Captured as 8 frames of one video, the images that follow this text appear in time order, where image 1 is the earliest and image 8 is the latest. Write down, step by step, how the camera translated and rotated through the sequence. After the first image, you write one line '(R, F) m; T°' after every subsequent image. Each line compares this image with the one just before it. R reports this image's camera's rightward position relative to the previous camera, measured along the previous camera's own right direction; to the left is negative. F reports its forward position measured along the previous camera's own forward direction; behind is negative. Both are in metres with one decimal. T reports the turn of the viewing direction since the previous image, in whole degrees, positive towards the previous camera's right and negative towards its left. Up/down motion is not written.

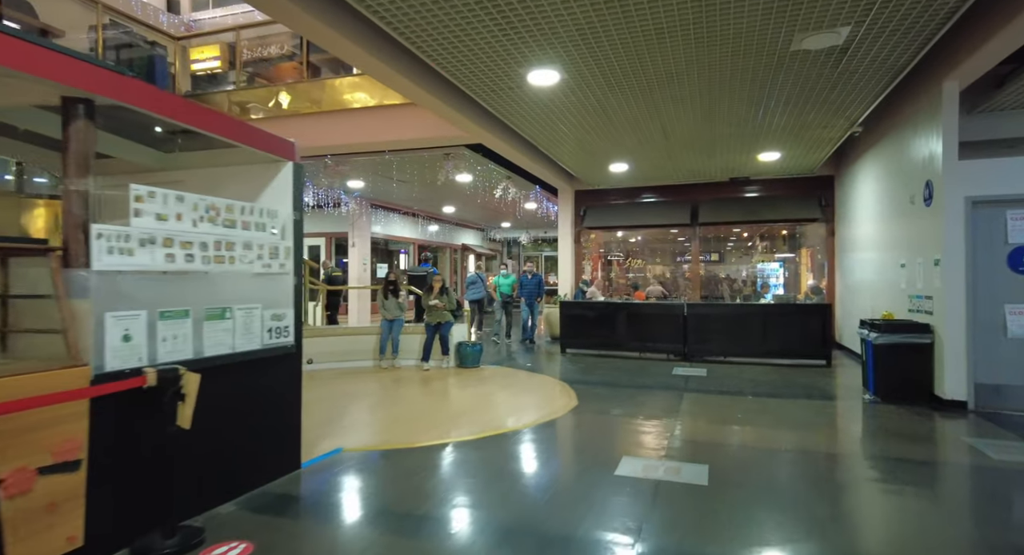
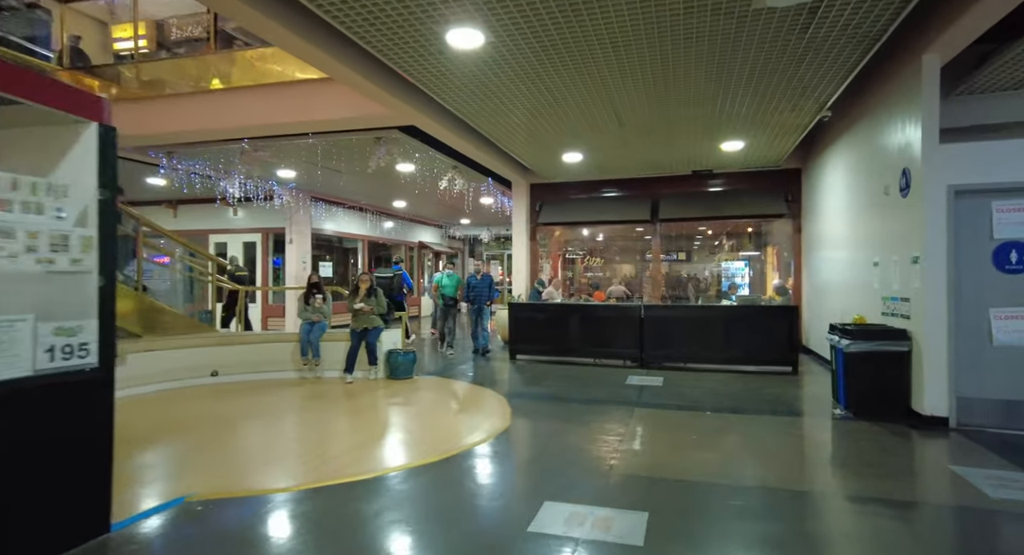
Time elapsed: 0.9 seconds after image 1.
(+0.5, +0.7) m; +3°
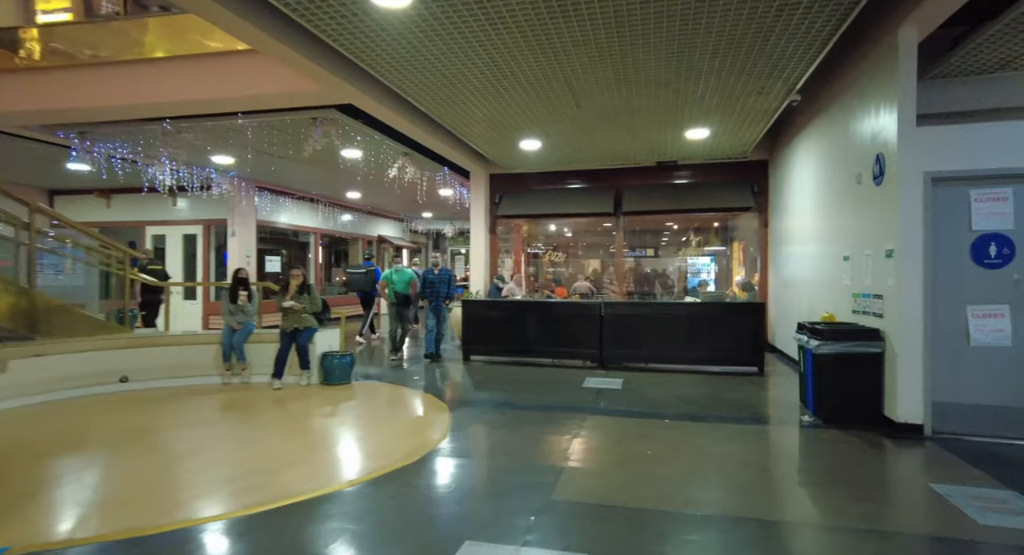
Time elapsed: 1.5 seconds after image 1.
(+0.3, +0.5) m; +3°
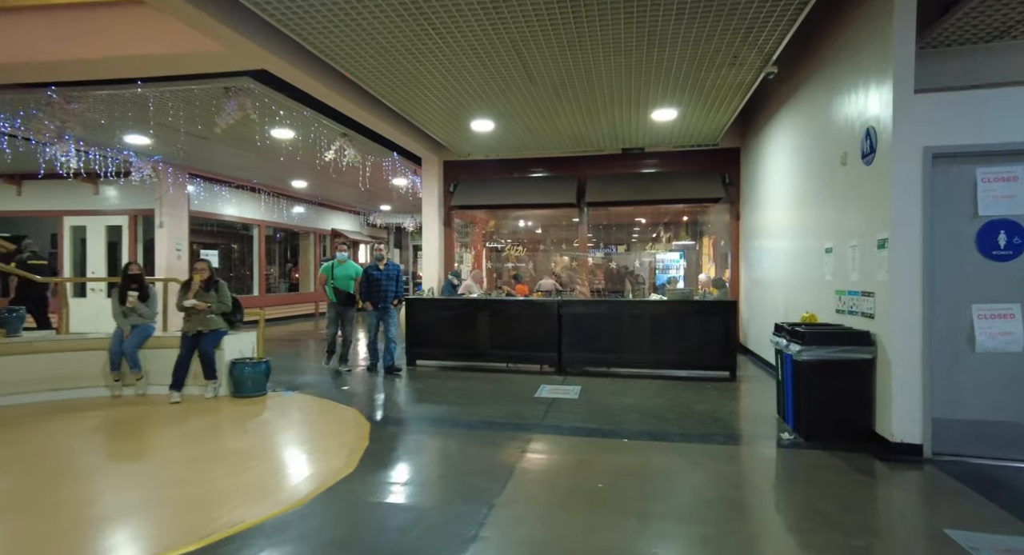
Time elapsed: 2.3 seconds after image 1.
(+0.3, +0.7) m; +3°
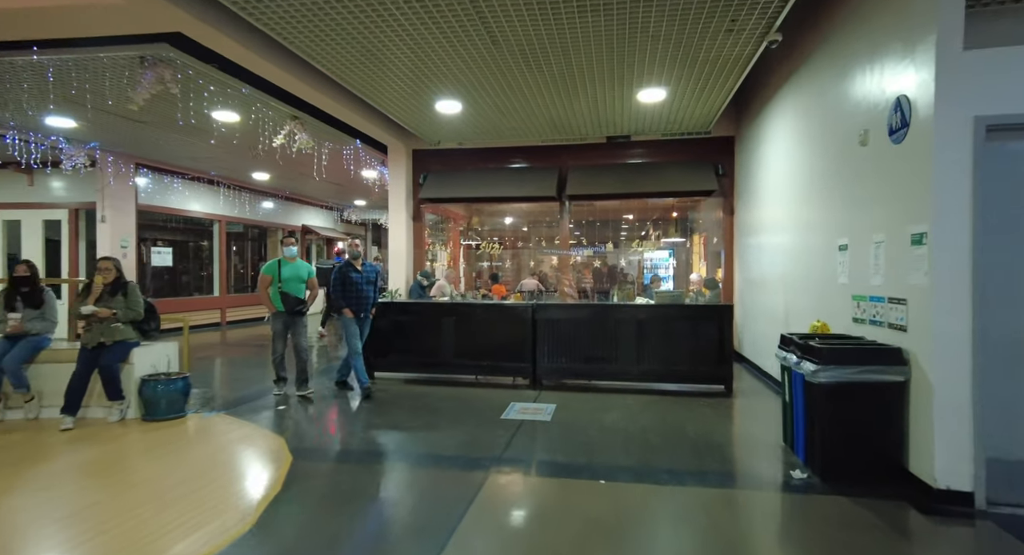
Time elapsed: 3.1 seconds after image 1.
(+0.2, +0.7) m; +1°
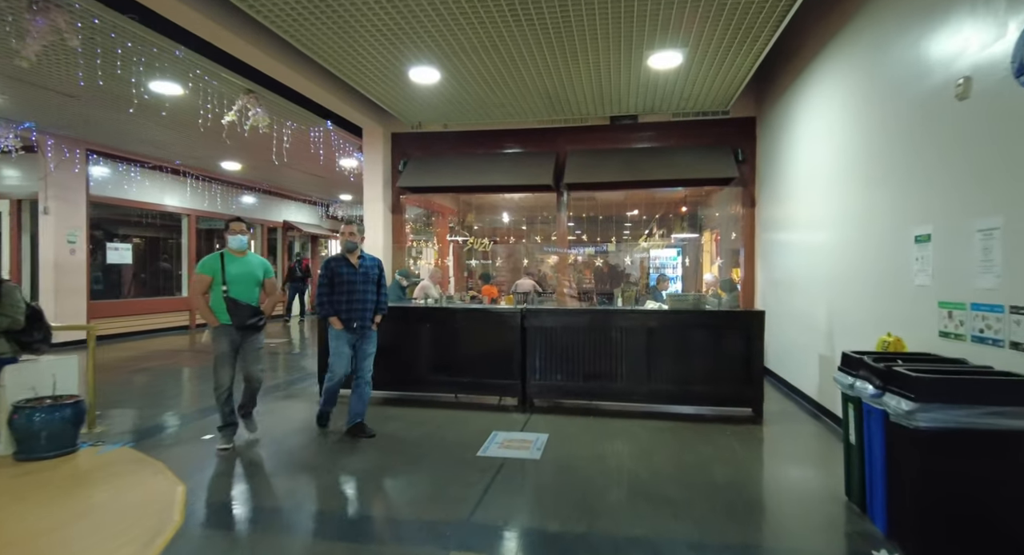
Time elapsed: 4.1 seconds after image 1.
(+0.1, +0.9) m; 0°
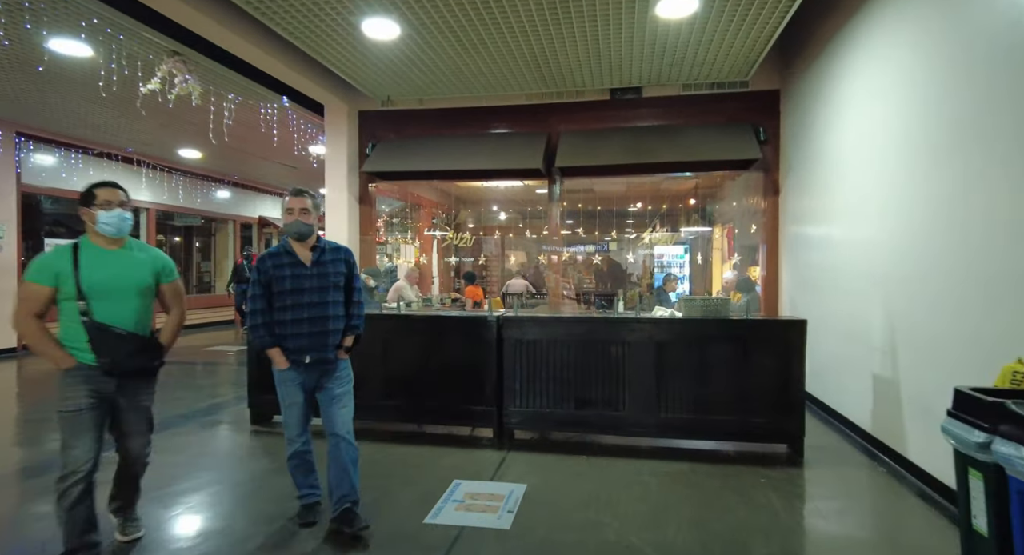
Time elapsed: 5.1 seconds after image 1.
(+0.2, +0.9) m; 0°
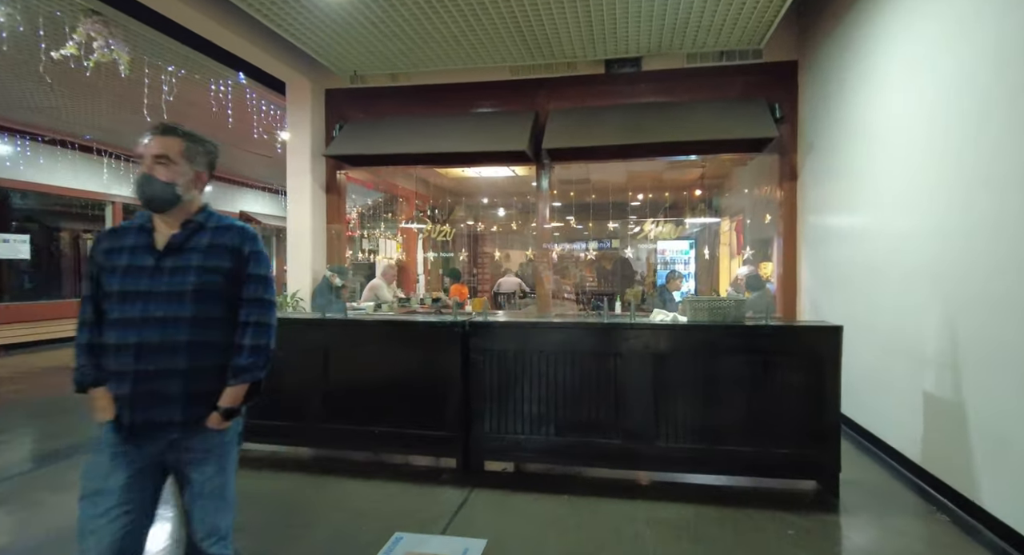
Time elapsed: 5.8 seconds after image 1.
(+0.2, +0.6) m; 0°
